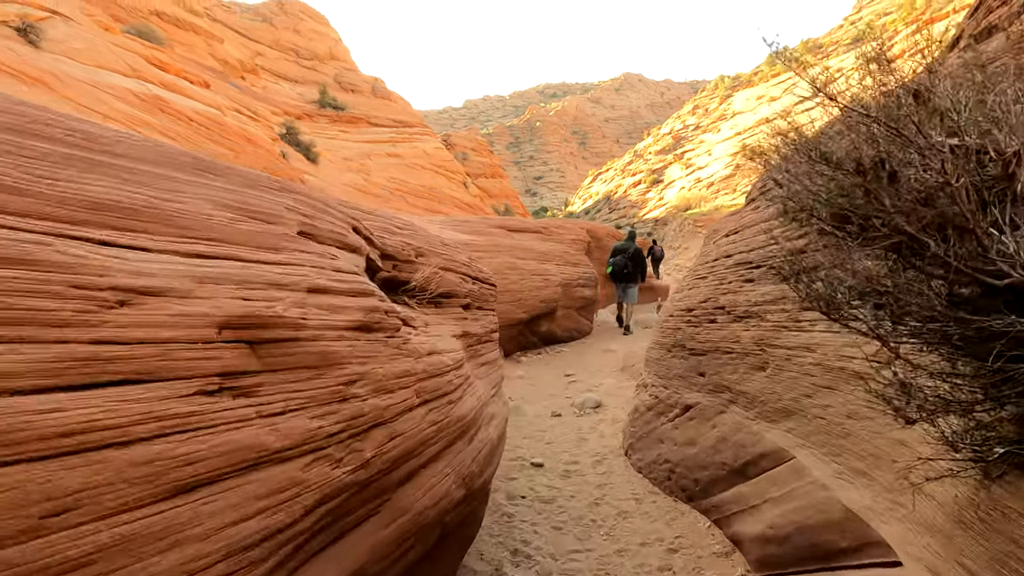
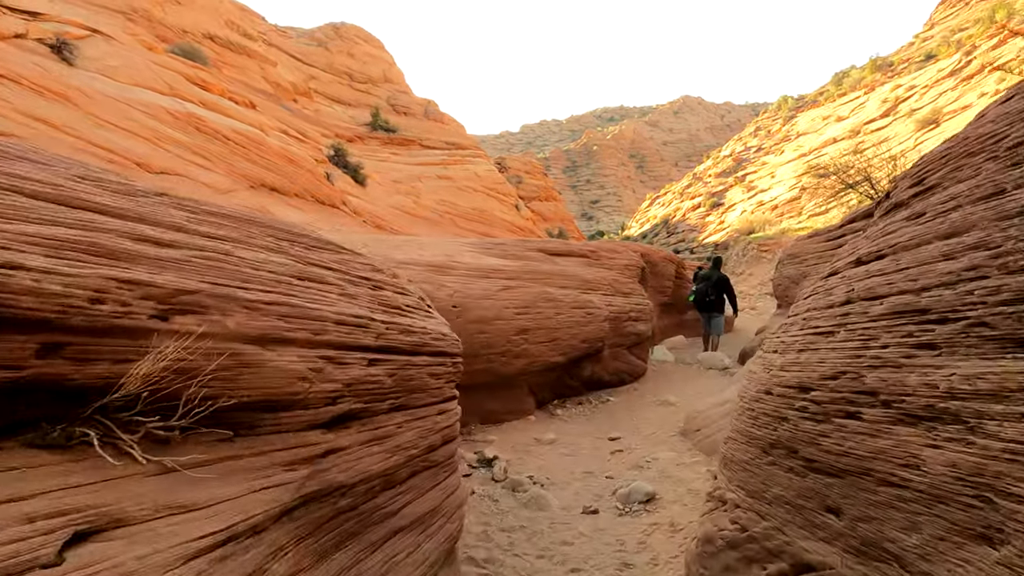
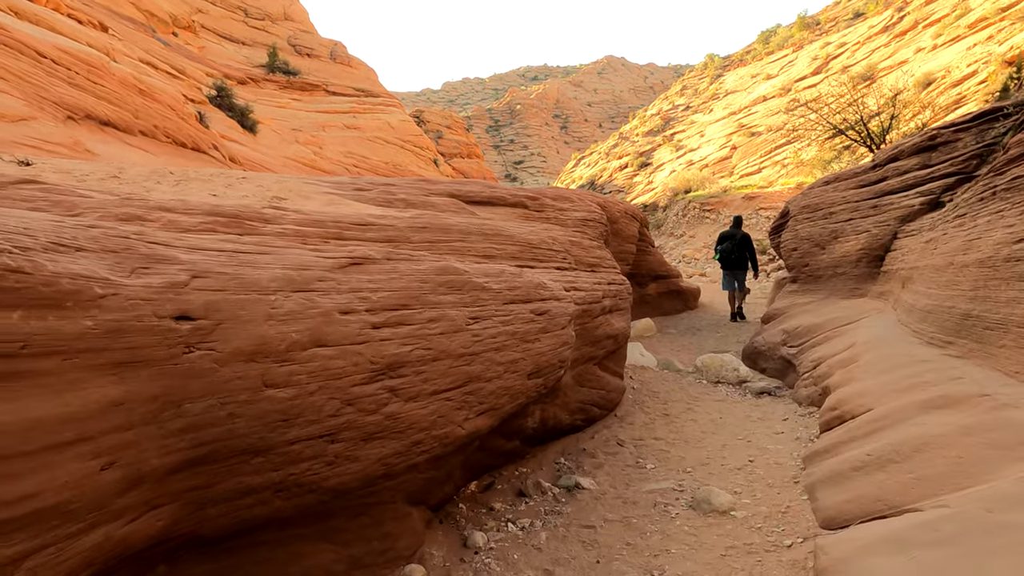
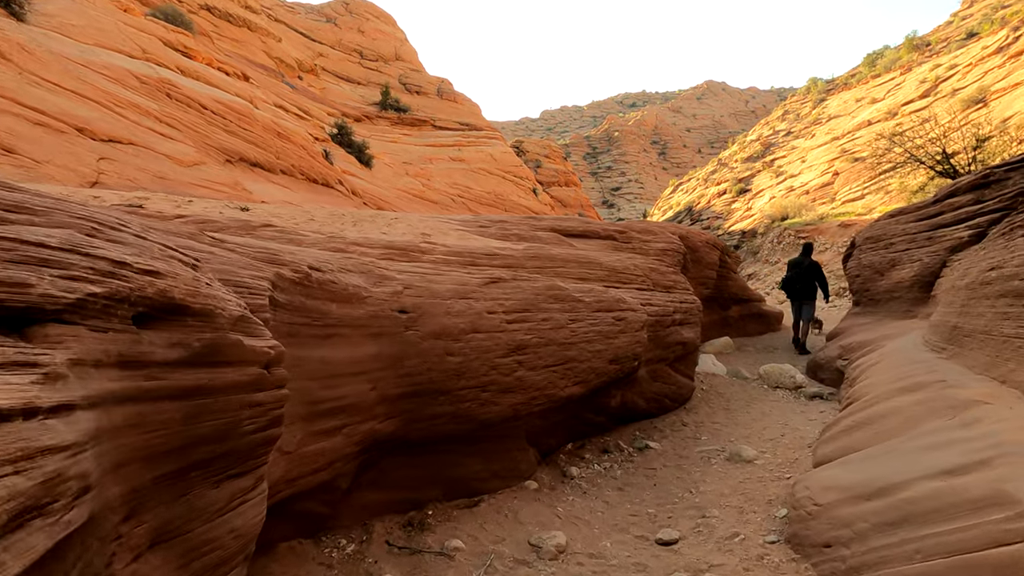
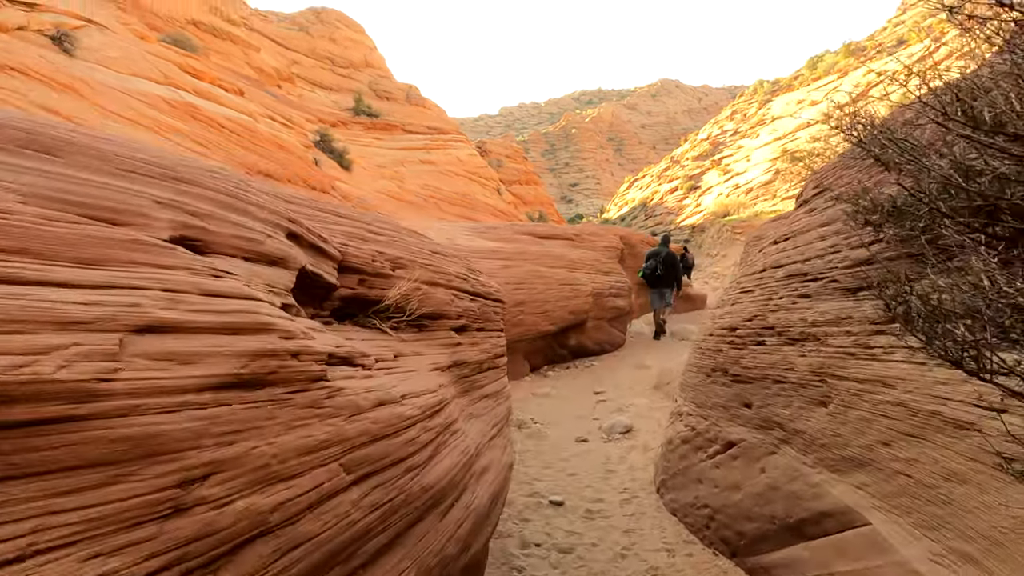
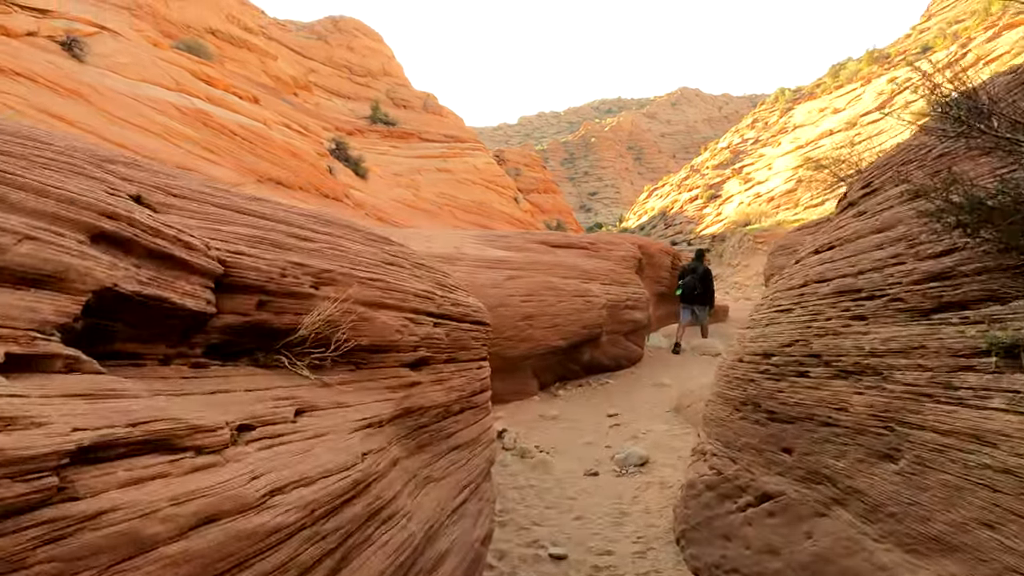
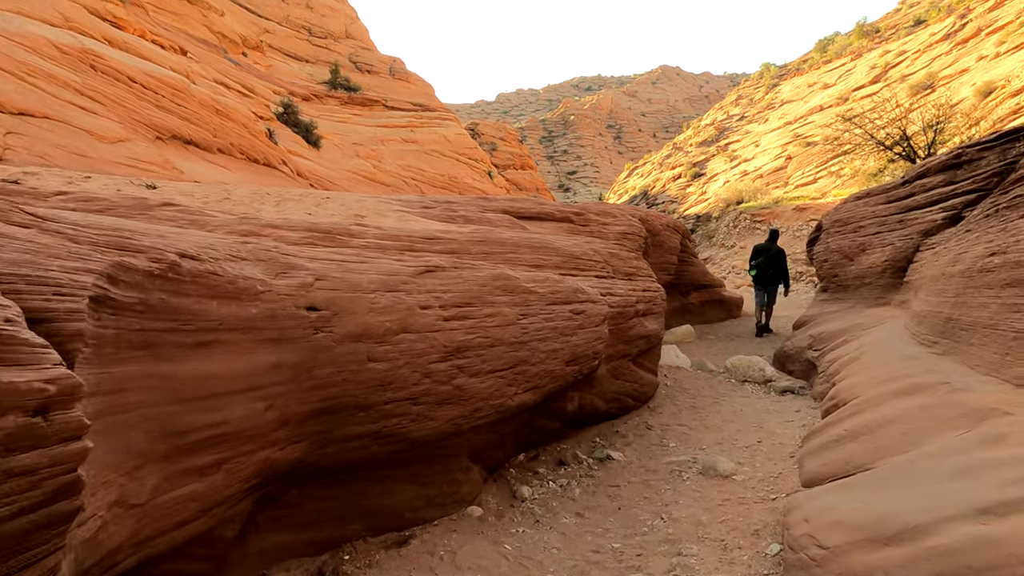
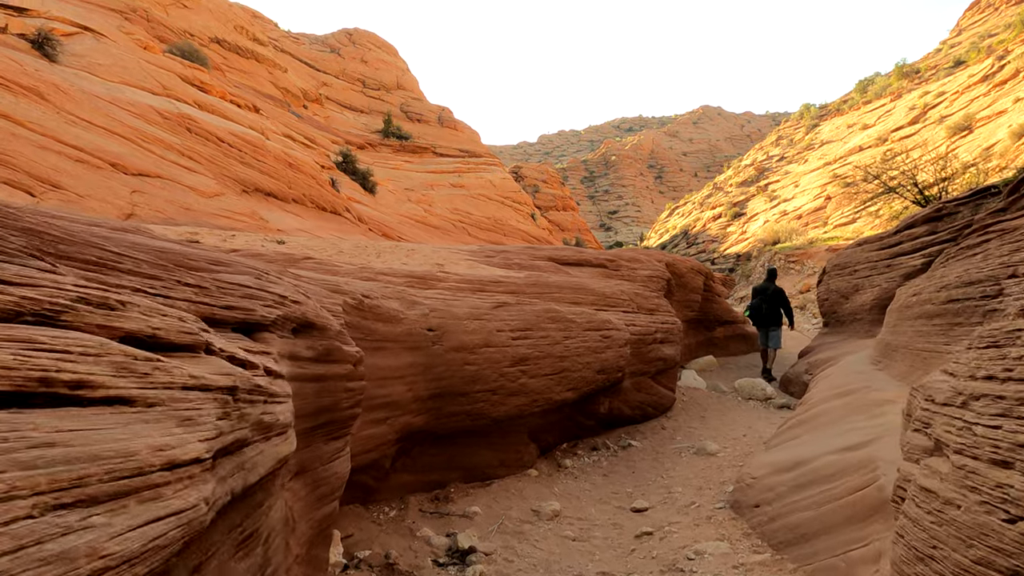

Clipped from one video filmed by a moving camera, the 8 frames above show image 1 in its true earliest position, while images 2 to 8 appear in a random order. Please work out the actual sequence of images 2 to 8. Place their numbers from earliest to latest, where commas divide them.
5, 6, 2, 8, 4, 7, 3
